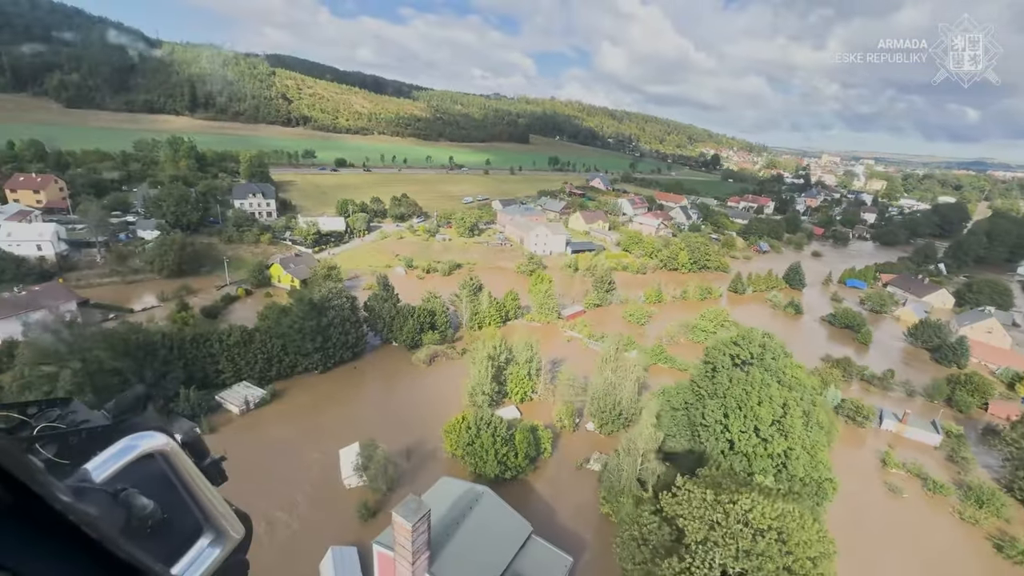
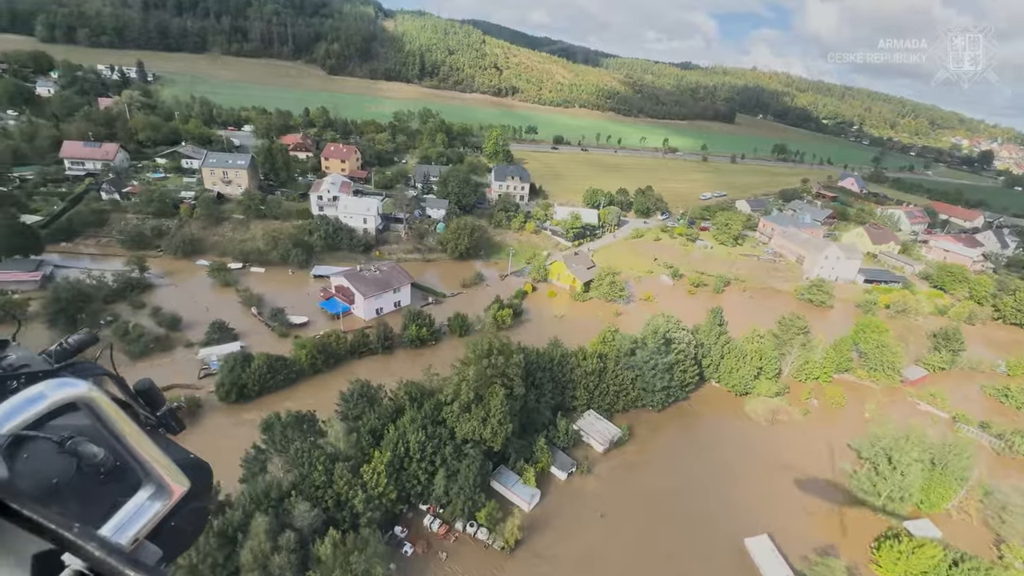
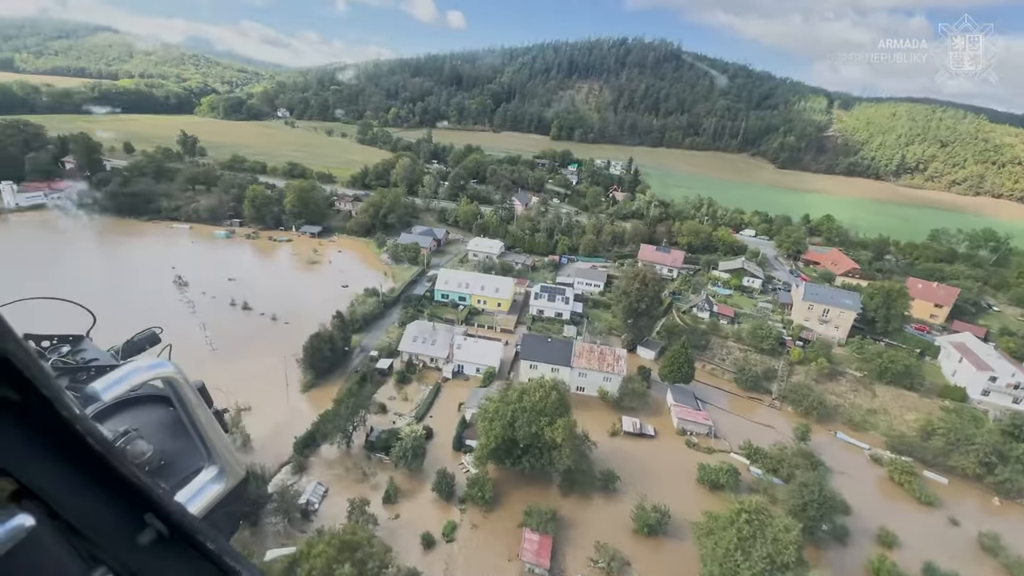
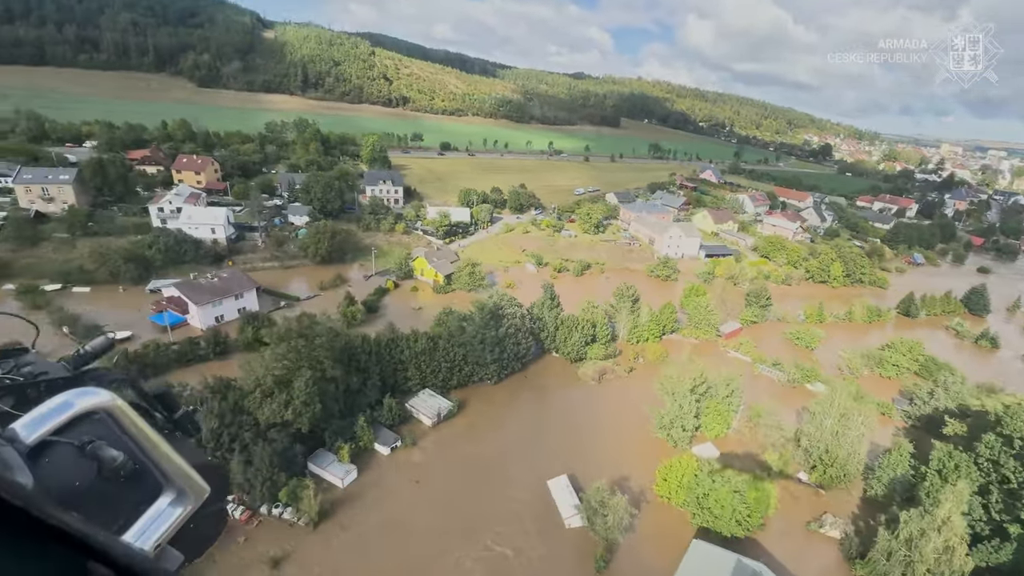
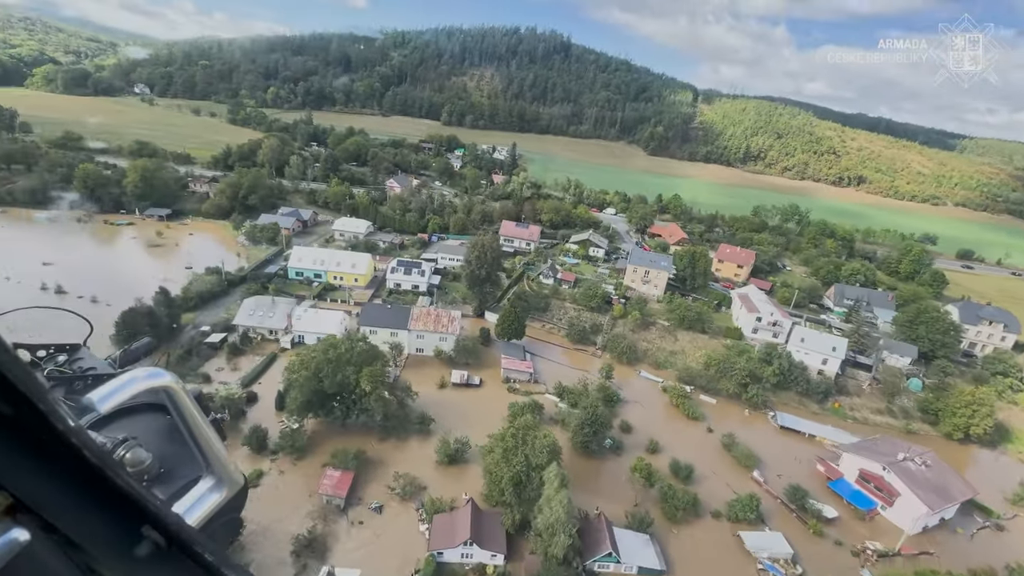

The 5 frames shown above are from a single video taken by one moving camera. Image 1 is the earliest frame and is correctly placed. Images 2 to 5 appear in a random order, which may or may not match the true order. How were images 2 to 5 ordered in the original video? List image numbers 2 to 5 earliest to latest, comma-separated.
4, 2, 5, 3
